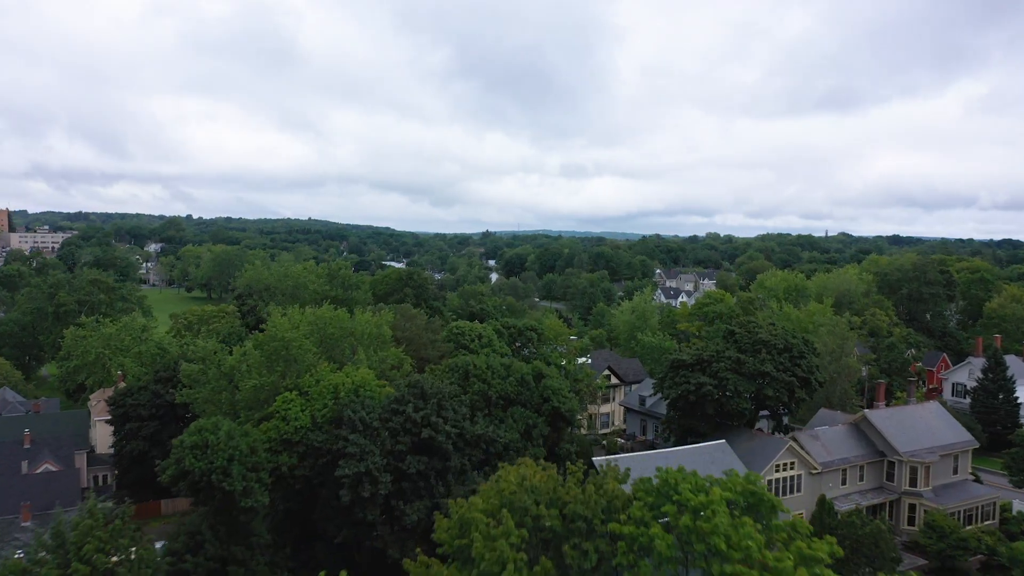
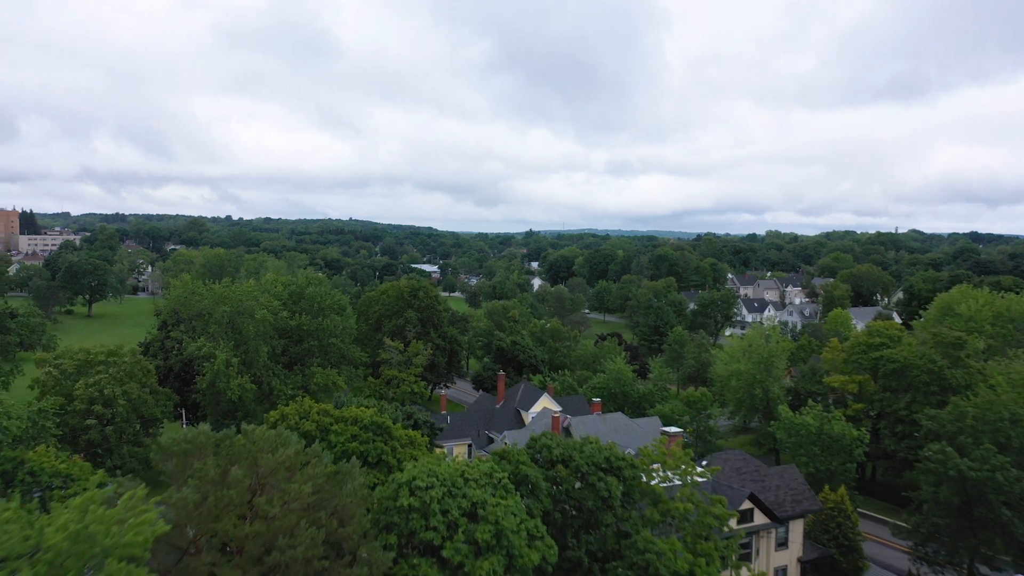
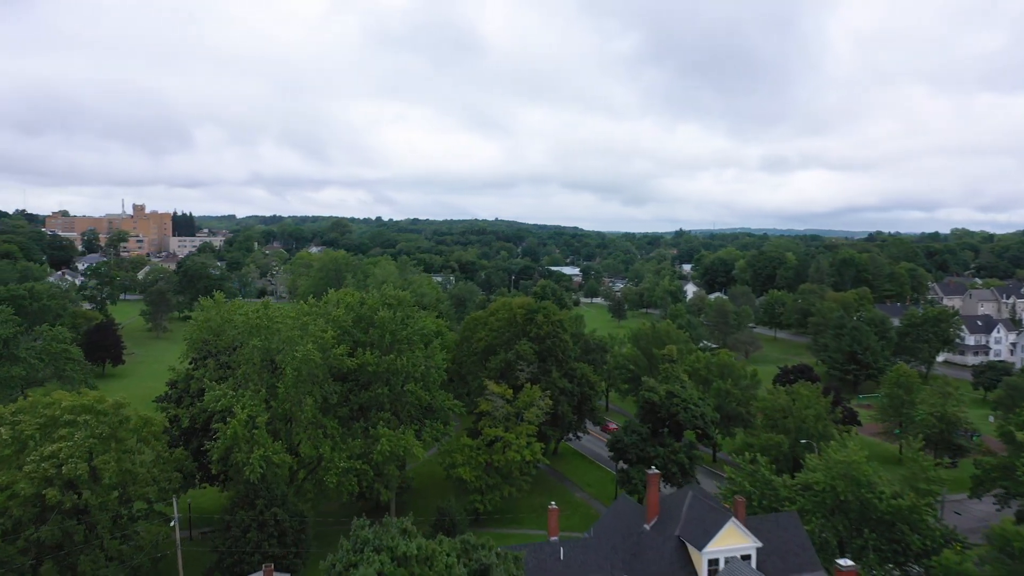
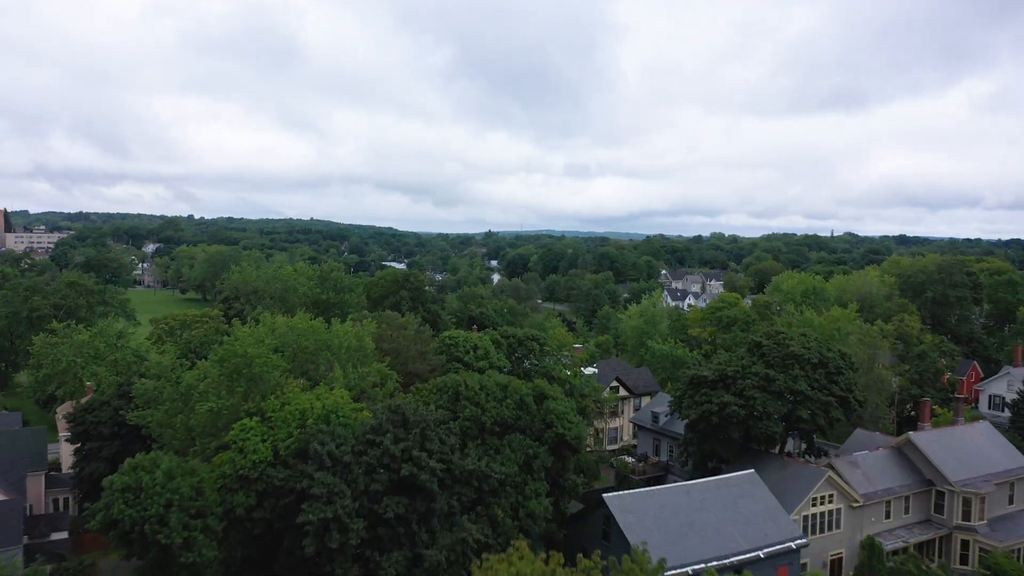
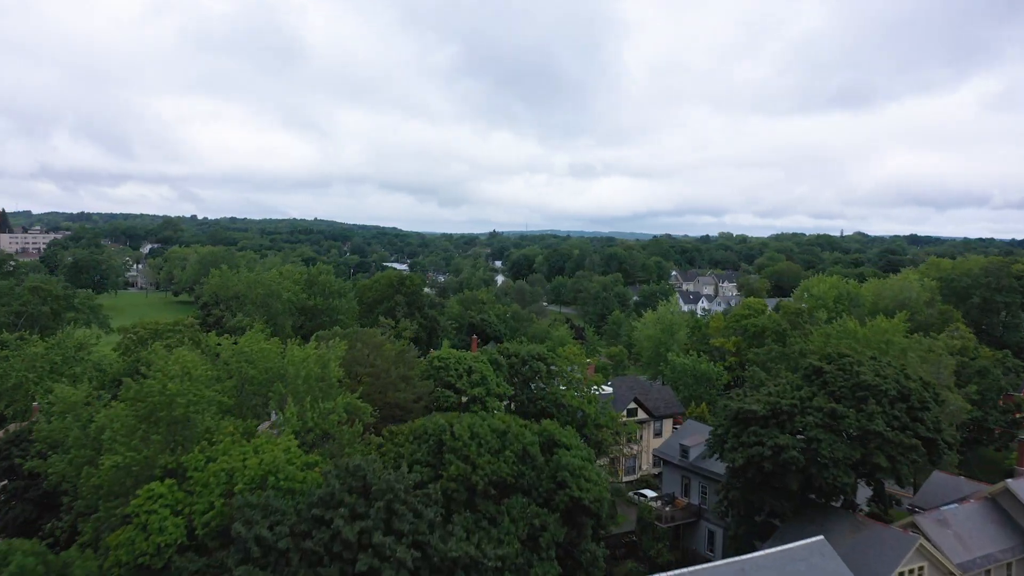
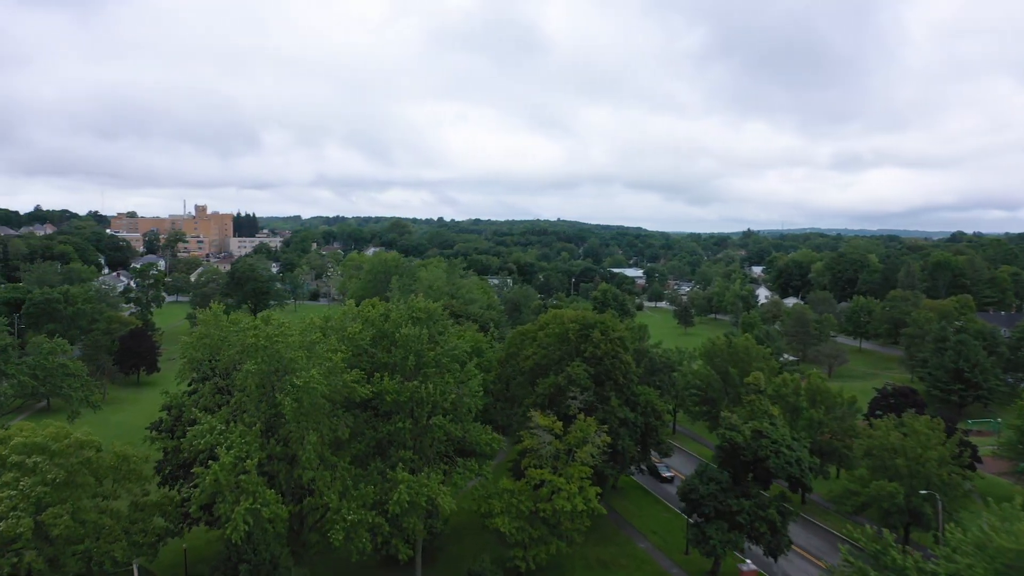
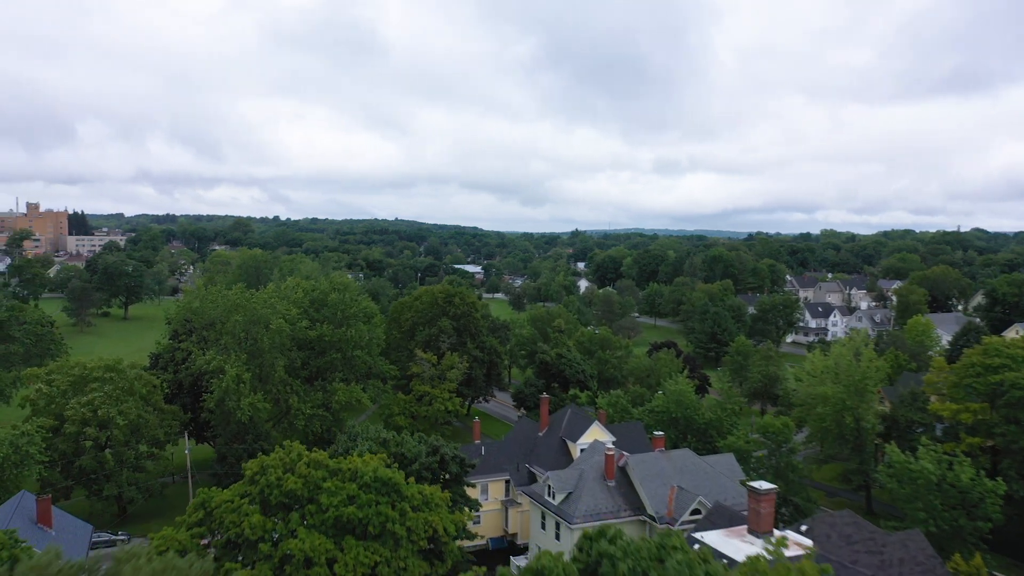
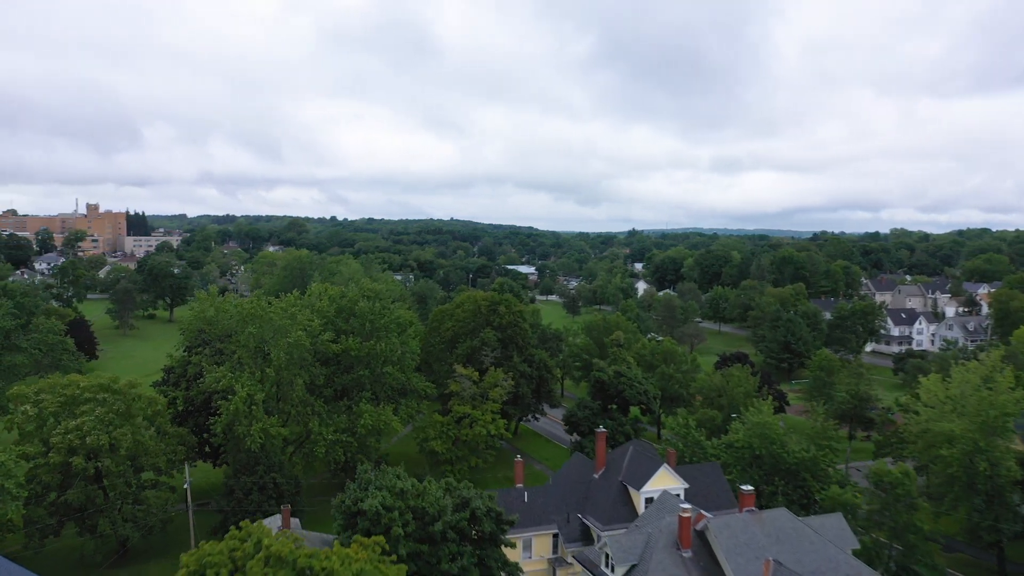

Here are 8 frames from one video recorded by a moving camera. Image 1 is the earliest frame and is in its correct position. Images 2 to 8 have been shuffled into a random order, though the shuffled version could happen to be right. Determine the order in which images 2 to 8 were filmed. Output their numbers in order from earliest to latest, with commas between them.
4, 5, 2, 7, 8, 3, 6
